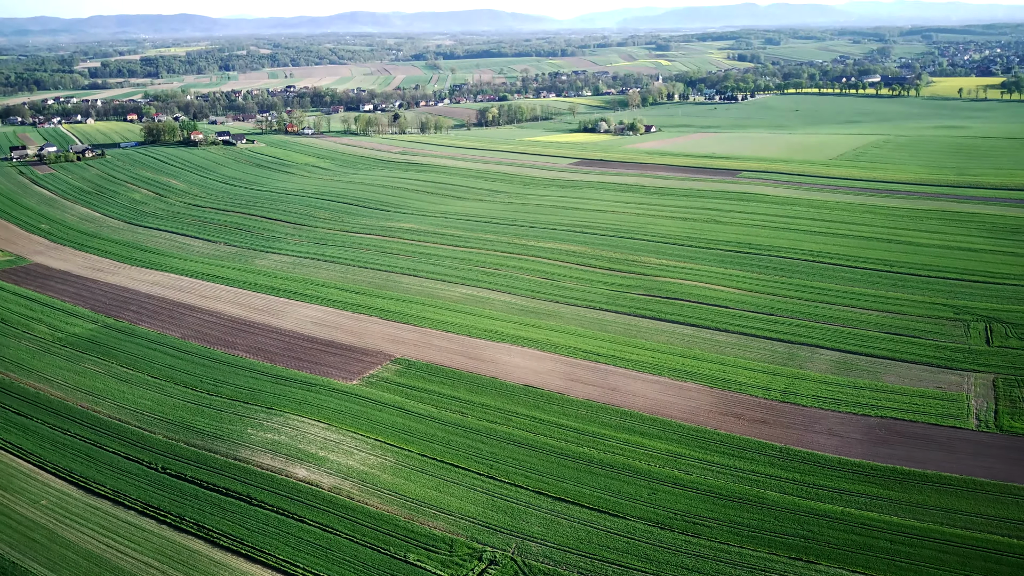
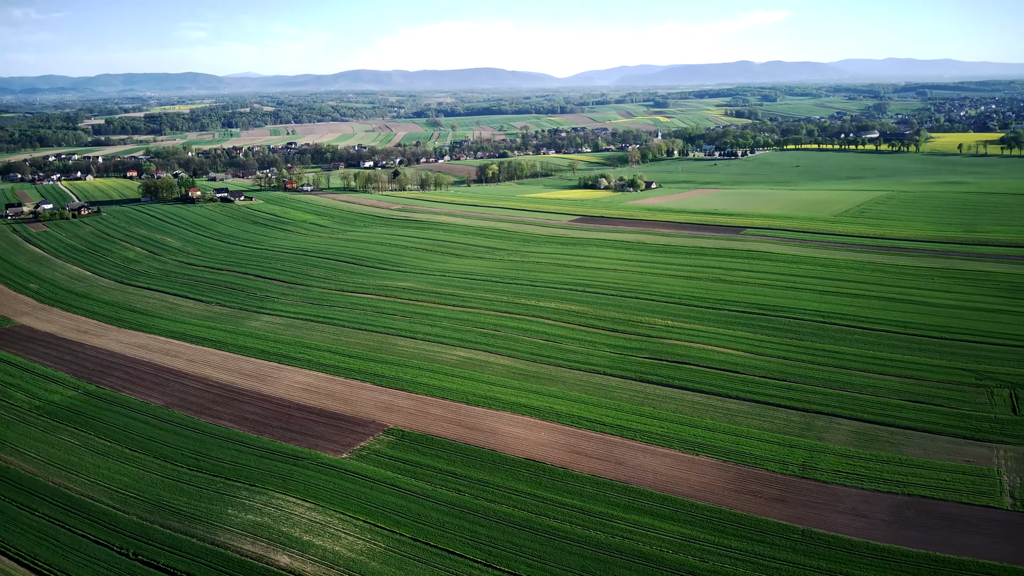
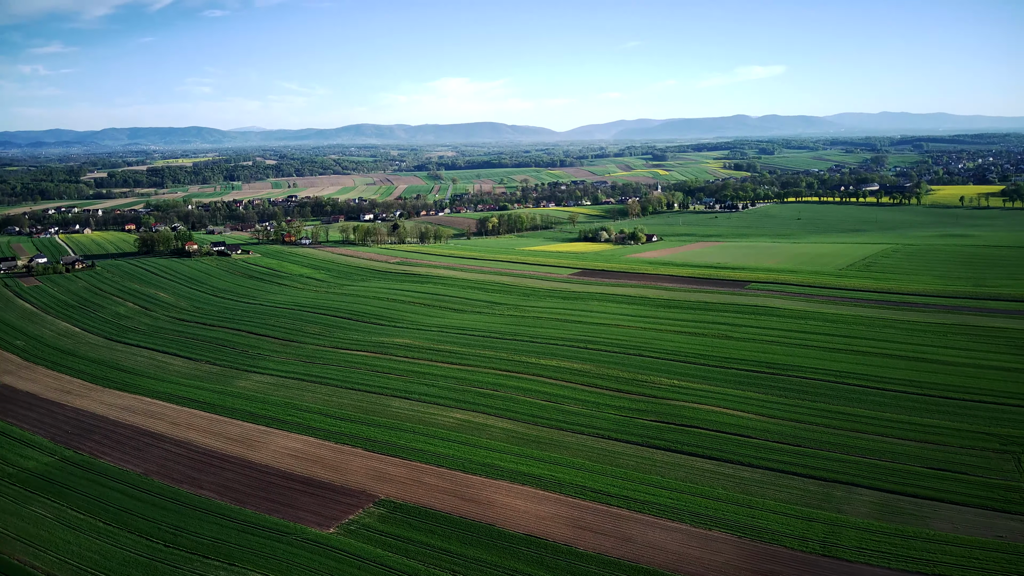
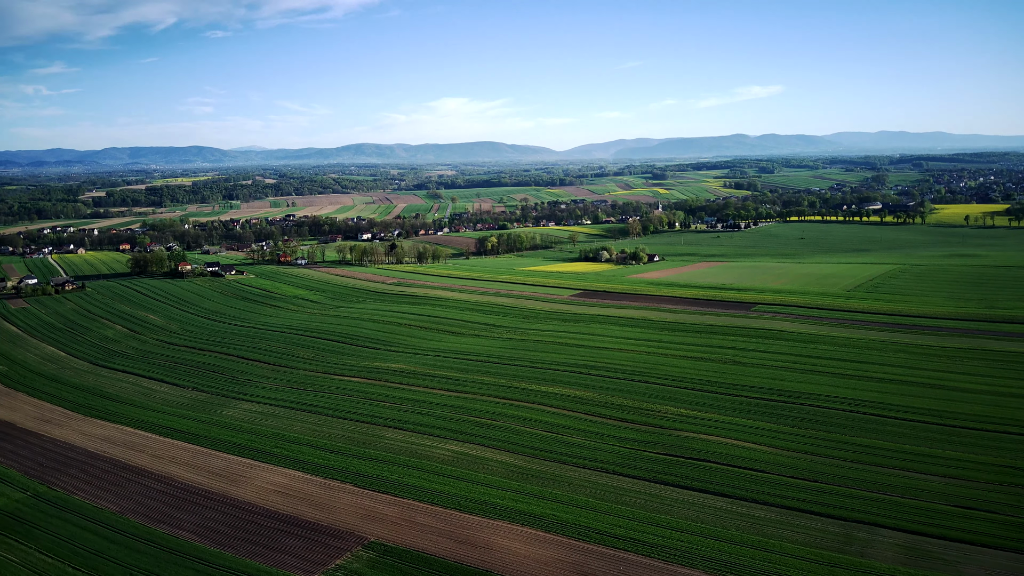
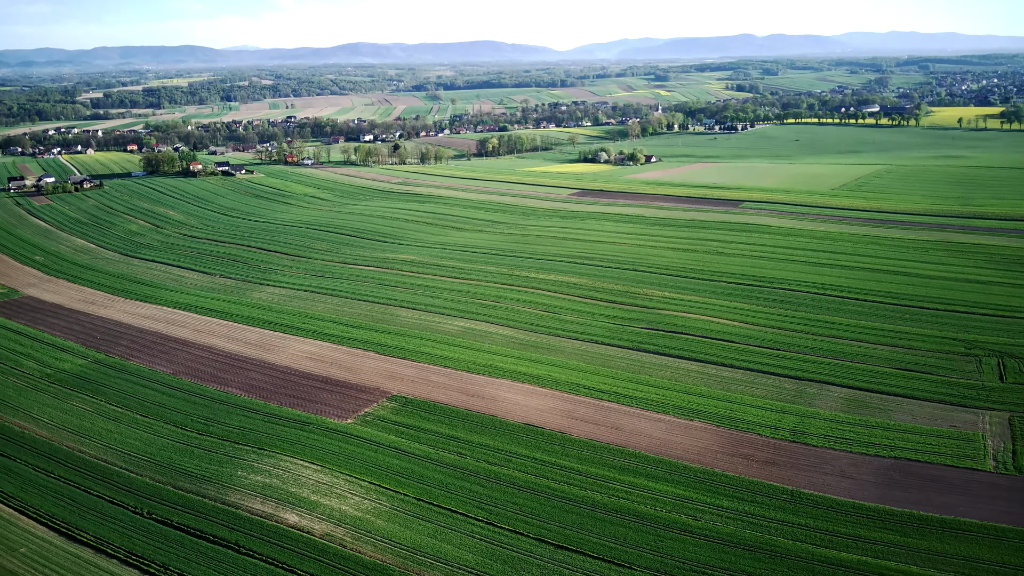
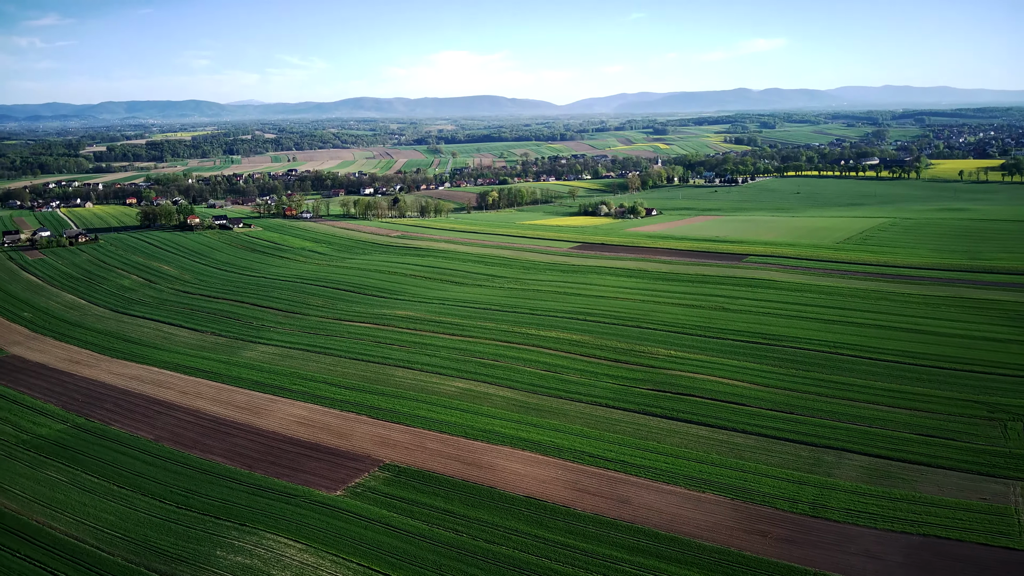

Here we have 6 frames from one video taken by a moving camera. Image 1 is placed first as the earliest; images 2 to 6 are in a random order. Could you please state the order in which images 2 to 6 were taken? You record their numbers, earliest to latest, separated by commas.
5, 2, 6, 3, 4
